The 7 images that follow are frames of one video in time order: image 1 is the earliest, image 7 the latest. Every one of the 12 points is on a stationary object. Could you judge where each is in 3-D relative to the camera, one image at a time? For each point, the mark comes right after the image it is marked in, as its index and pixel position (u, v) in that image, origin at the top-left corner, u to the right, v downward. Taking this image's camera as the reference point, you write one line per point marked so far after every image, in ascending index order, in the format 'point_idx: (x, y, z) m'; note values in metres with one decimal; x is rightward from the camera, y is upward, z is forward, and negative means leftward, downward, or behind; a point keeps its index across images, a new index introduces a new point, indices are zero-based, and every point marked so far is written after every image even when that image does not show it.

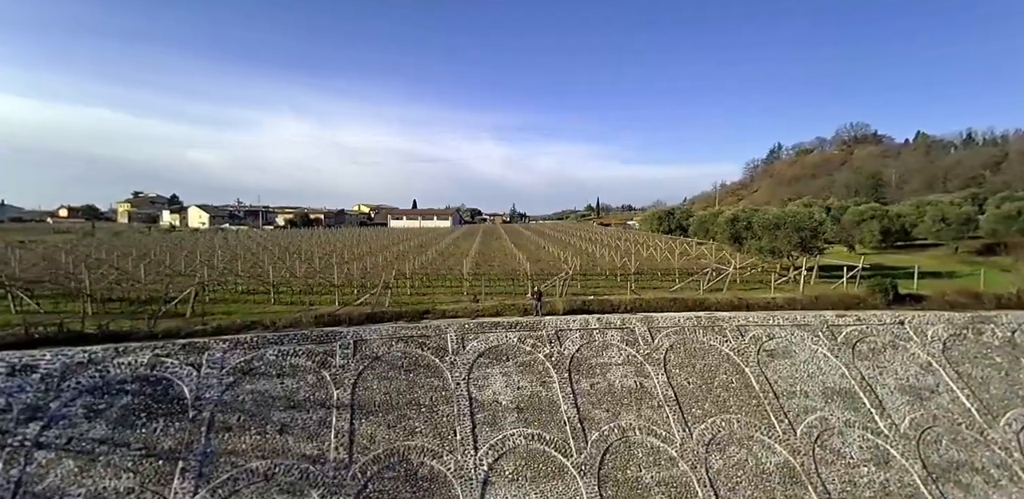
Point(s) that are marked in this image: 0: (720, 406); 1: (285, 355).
0: (+6.0, -4.5, +14.2) m
1: (-6.2, -2.8, +13.4) m
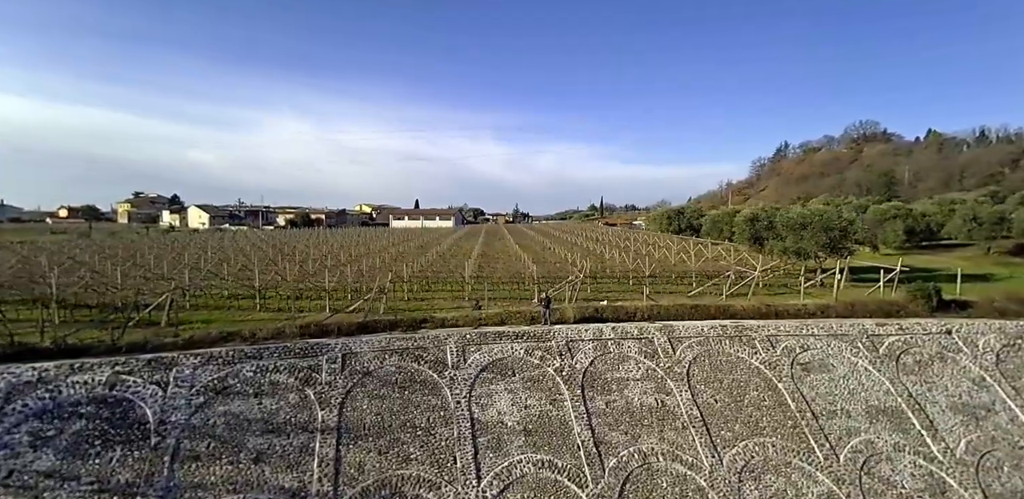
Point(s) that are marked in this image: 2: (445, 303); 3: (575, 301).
0: (+6.1, -4.5, +12.6) m
1: (-6.0, -2.9, +11.9) m
2: (-2.6, -2.1, +19.1) m
3: (+2.2, -1.8, +17.1) m
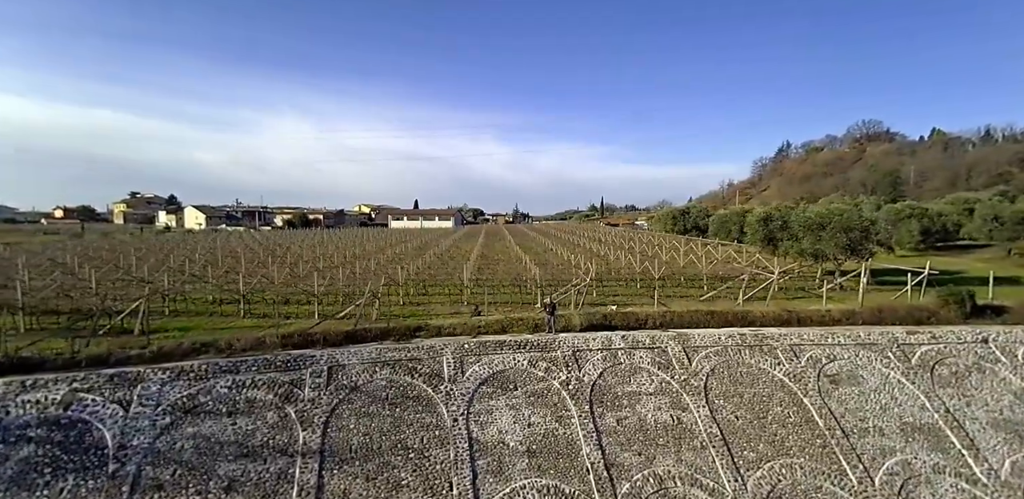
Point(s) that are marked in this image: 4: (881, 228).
0: (+6.2, -4.6, +11.5) m
1: (-5.9, -3.0, +10.8) m
2: (-2.5, -2.1, +18.0) m
3: (+2.2, -1.9, +16.0) m
4: (+14.1, +0.9, +18.9) m
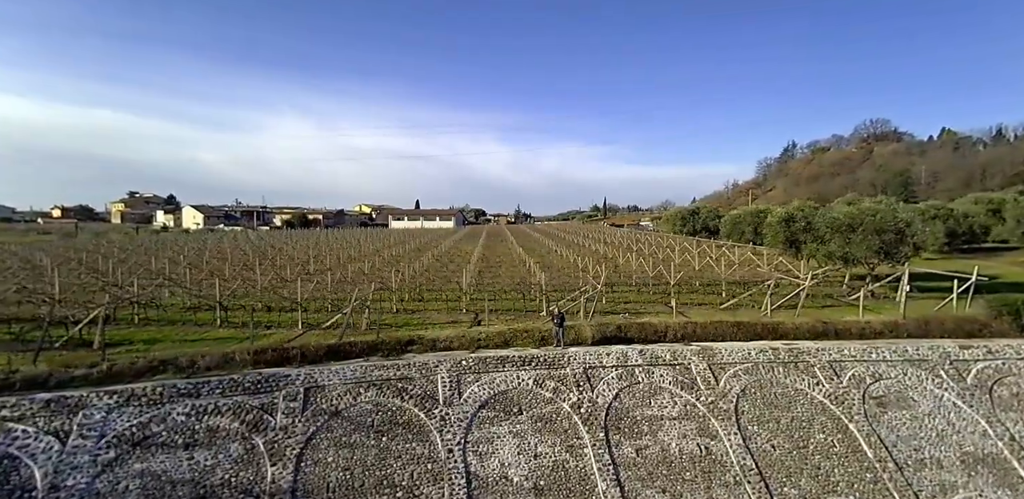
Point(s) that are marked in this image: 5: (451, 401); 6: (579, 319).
0: (+6.3, -4.7, +10.0) m
1: (-5.9, -3.1, +9.3) m
2: (-2.4, -2.2, +16.5) m
3: (+2.4, -2.0, +14.5) m
4: (+14.2, +0.7, +17.3) m
5: (-1.3, -3.2, +10.6) m
6: (+1.9, -2.0, +14.0) m
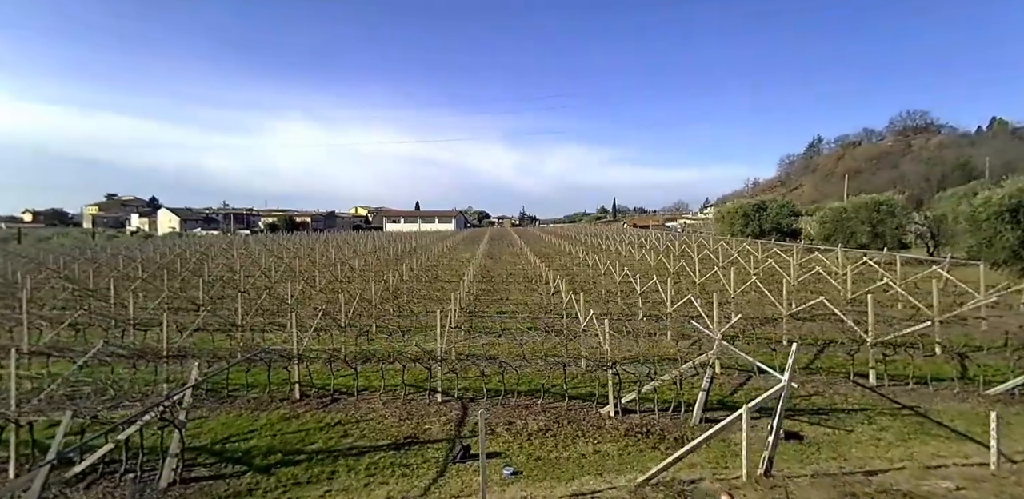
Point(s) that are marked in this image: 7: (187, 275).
0: (+6.6, -5.0, +0.9) m
1: (-5.5, -3.4, +0.4) m
2: (-2.0, -2.6, +7.6) m
3: (+2.8, -2.3, +5.5) m
4: (+14.6, +0.5, +8.3) m
5: (-0.9, -3.5, +1.7) m
6: (+2.3, -2.3, +5.0) m
7: (-11.5, -1.0, +17.5) m
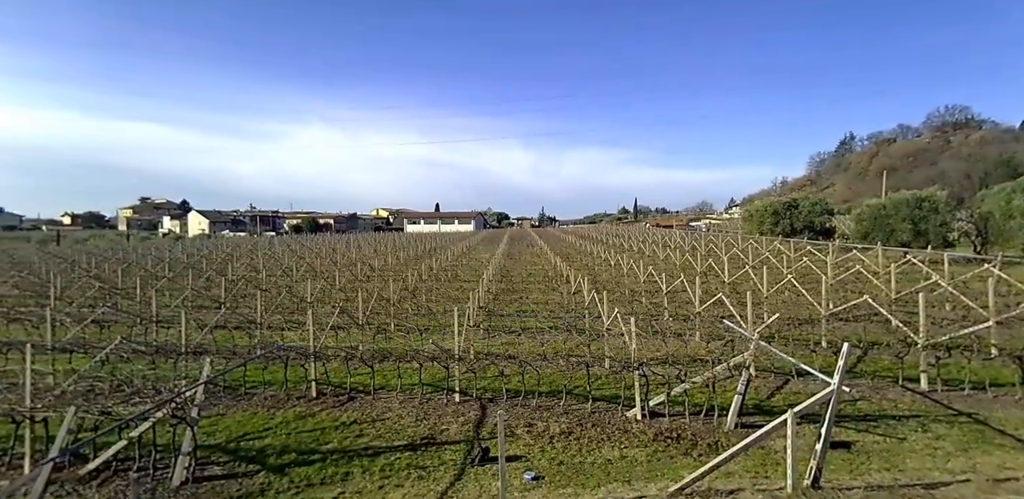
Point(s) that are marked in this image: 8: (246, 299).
0: (+6.7, -4.8, +0.3) m
1: (-5.5, -3.3, +0.2) m
2: (-1.7, -2.5, +7.3) m
3: (+3.0, -2.2, +5.0) m
4: (+15.0, +0.6, +7.3) m
5: (-0.9, -3.4, +1.3) m
6: (+2.5, -2.2, +4.6) m
7: (-10.8, -1.0, +17.7) m
8: (-7.1, -1.3, +13.3) m
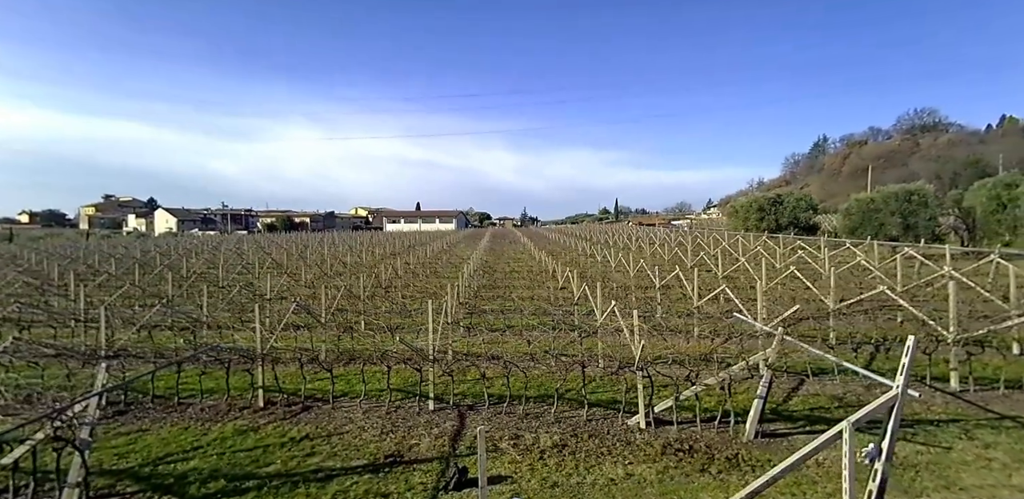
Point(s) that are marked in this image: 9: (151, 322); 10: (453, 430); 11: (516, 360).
0: (+6.7, -4.6, -0.5) m
1: (-5.4, -3.0, -1.1) m
2: (-1.9, -2.2, +6.1) m
3: (+2.8, -1.9, +4.1) m
4: (+14.7, +0.8, +6.8) m
5: (-0.9, -3.2, +0.2) m
6: (+2.4, -1.9, +3.6) m
7: (-11.4, -0.8, +16.2) m
8: (-7.6, -1.1, +11.9) m
9: (-6.8, -1.4, +9.3) m
10: (-0.7, -2.2, +6.2) m
11: (0.0, -1.8, +8.4) m
